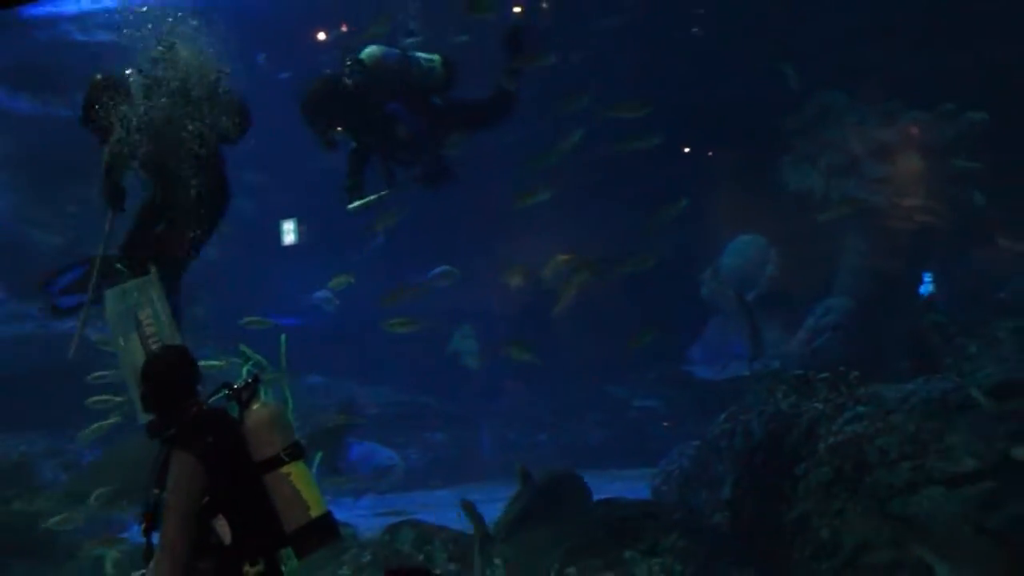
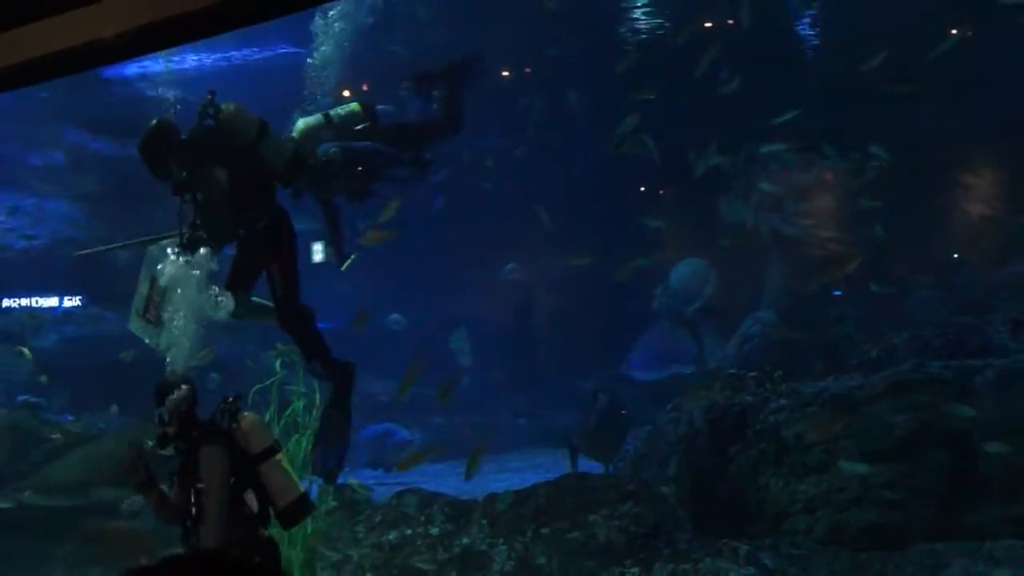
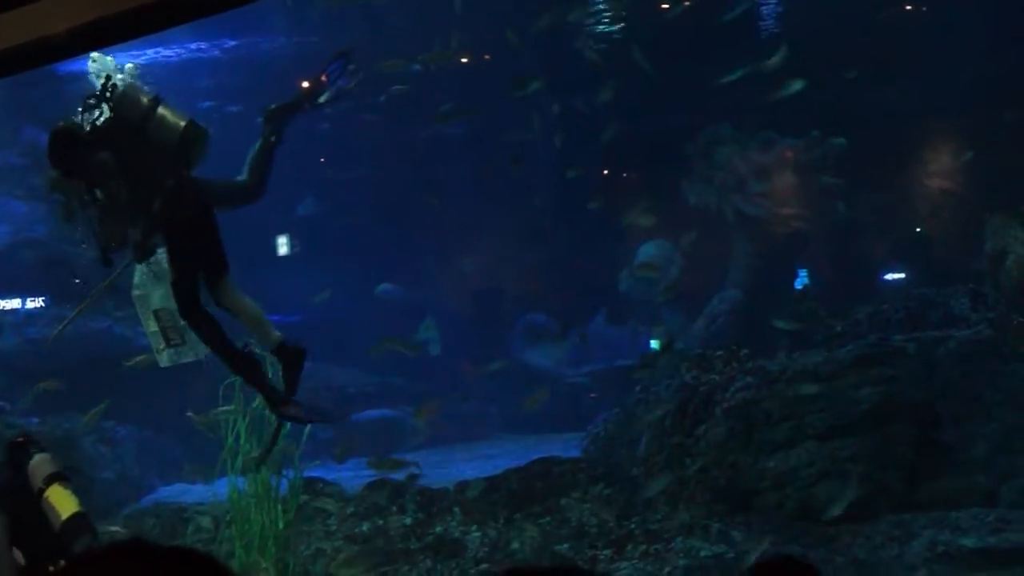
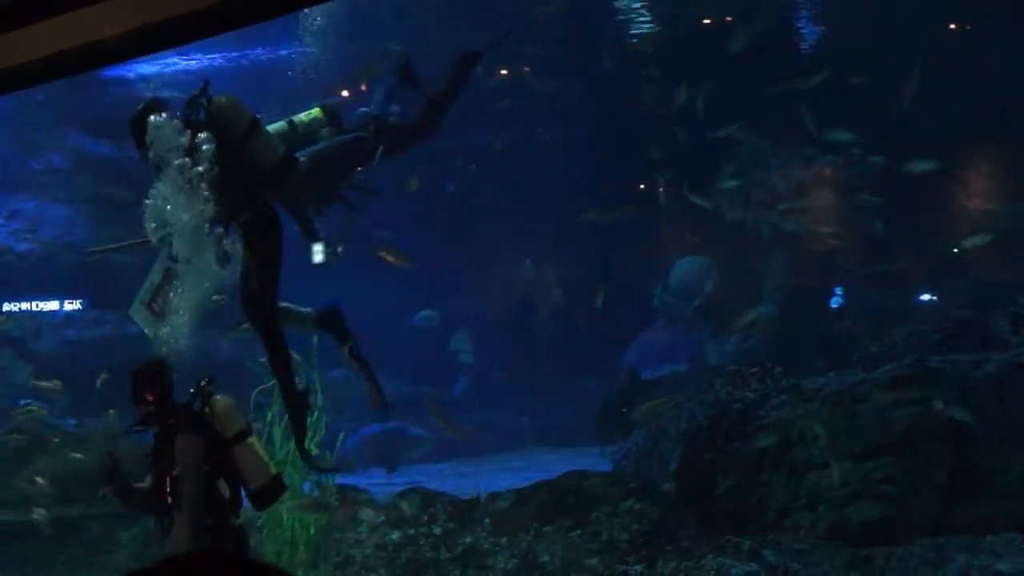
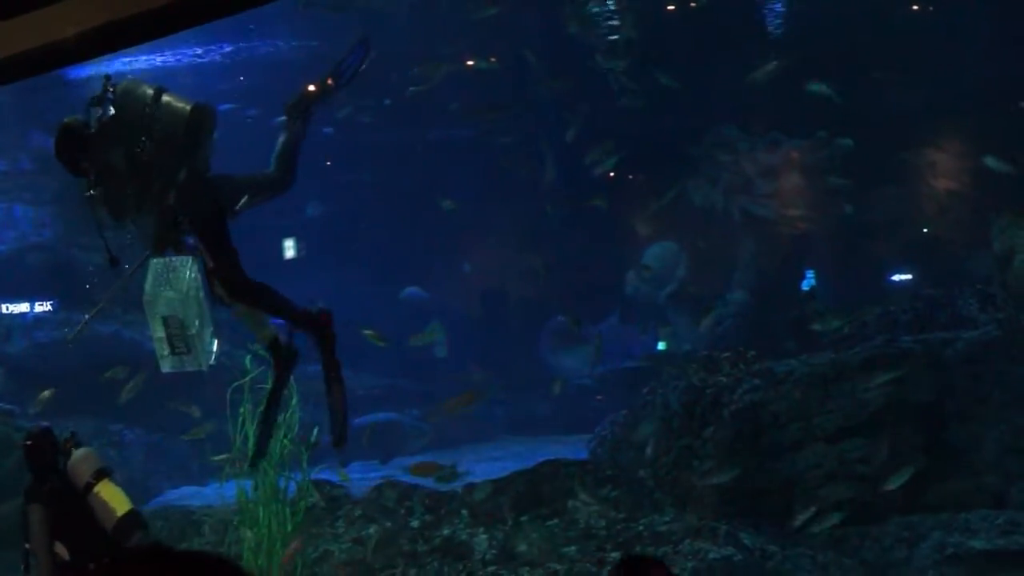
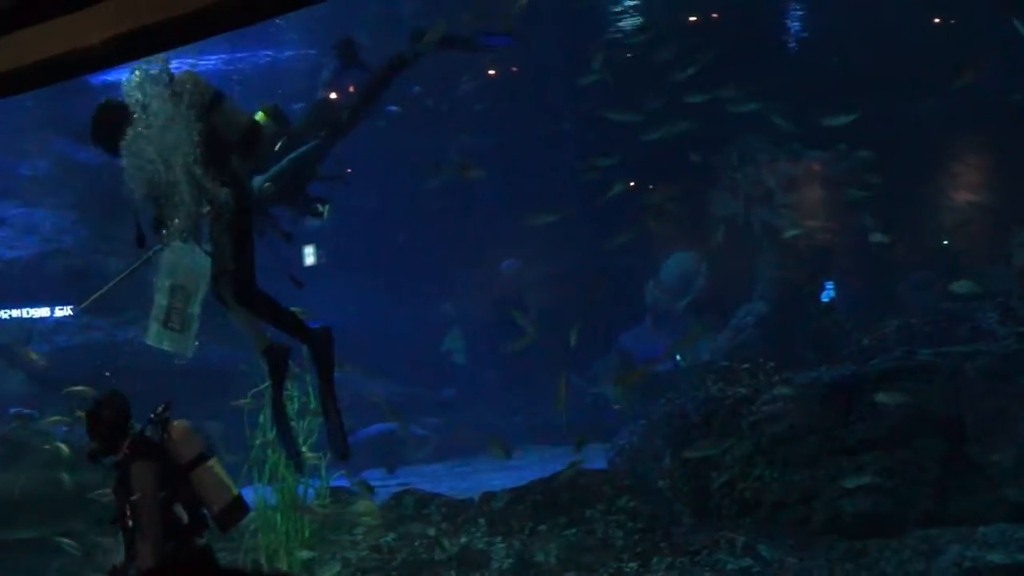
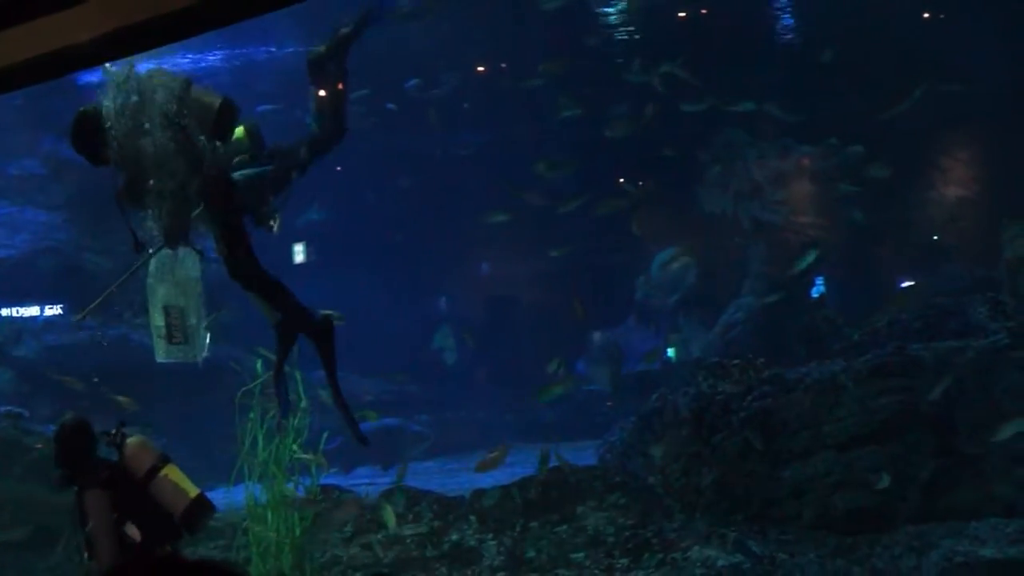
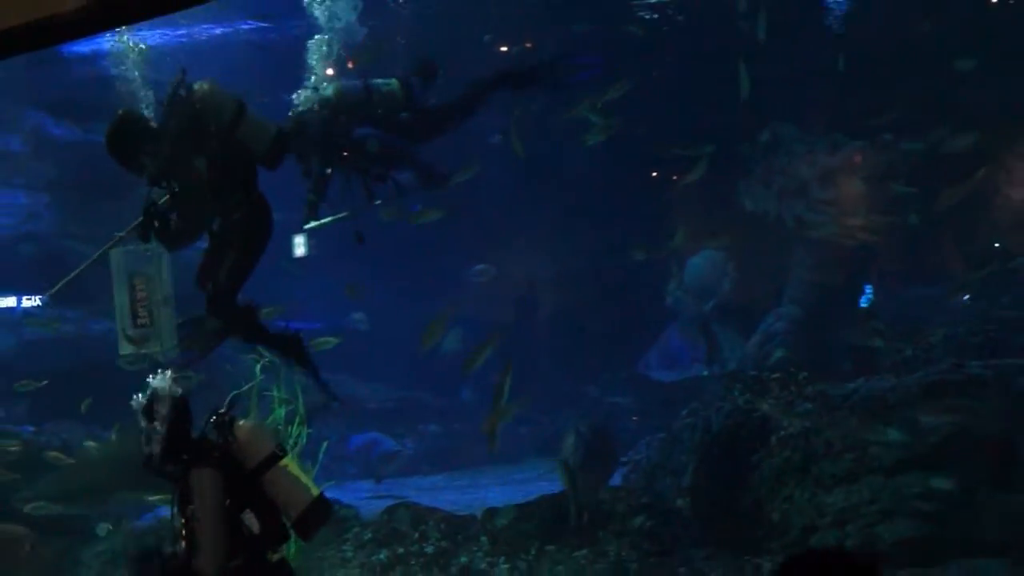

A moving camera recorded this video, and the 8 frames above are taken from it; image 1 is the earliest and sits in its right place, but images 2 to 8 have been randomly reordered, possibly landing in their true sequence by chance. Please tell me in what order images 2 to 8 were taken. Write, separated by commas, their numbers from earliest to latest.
8, 2, 4, 6, 7, 5, 3
